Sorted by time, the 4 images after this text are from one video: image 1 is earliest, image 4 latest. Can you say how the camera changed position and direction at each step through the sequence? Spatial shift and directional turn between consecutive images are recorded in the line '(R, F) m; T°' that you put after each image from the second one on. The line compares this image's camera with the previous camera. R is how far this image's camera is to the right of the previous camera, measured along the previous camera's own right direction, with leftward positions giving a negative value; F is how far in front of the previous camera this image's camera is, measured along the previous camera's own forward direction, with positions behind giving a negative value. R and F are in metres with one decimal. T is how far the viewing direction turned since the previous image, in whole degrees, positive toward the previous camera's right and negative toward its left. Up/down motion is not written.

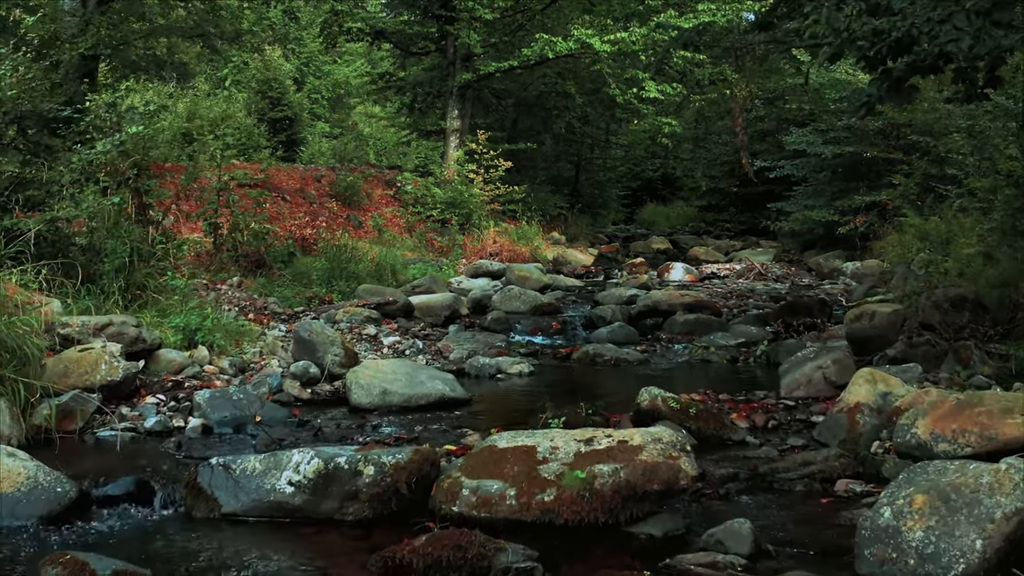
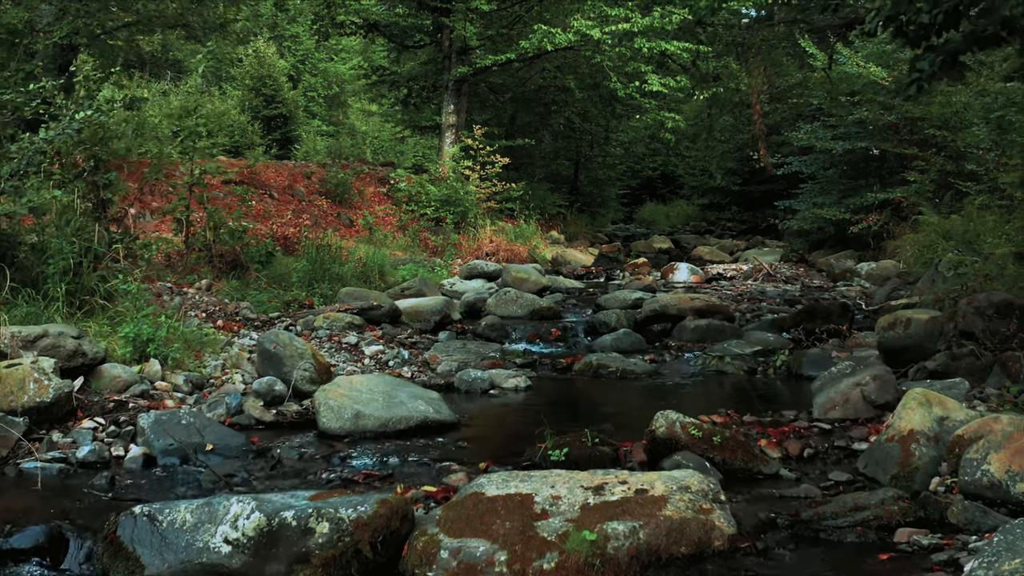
(0.0, +0.8) m; 0°
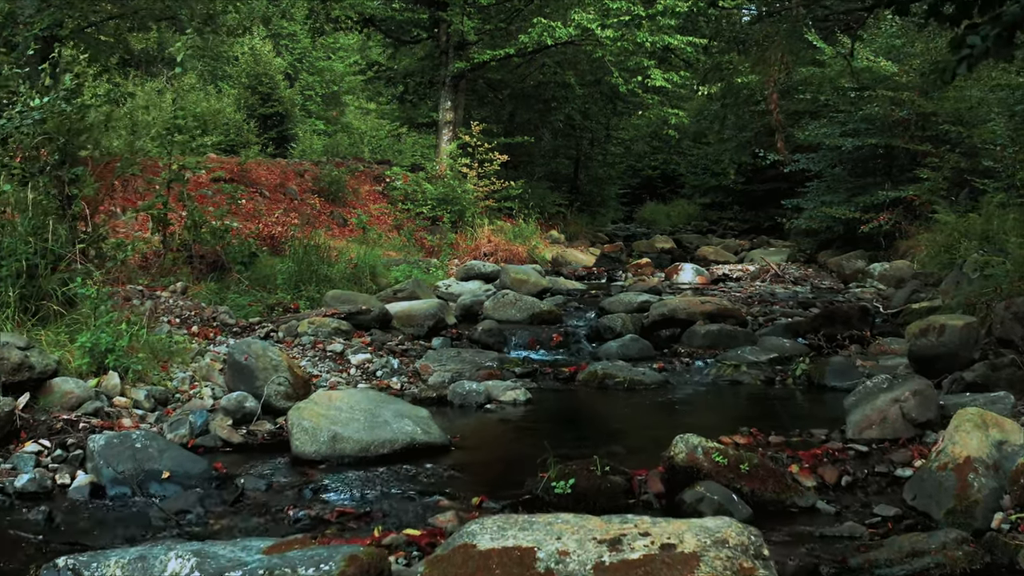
(0.0, +0.6) m; 0°
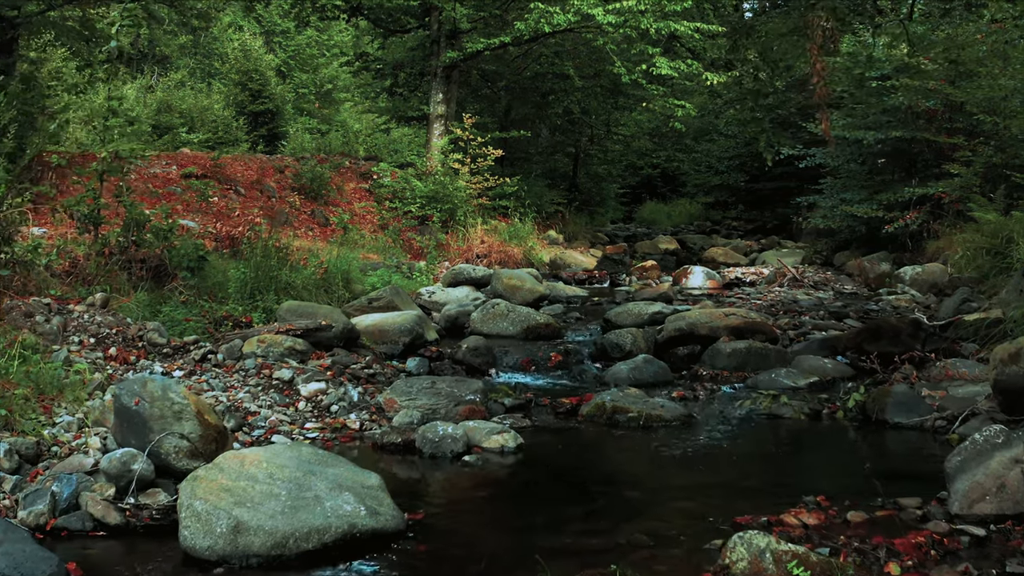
(+0.1, +1.3) m; 0°
